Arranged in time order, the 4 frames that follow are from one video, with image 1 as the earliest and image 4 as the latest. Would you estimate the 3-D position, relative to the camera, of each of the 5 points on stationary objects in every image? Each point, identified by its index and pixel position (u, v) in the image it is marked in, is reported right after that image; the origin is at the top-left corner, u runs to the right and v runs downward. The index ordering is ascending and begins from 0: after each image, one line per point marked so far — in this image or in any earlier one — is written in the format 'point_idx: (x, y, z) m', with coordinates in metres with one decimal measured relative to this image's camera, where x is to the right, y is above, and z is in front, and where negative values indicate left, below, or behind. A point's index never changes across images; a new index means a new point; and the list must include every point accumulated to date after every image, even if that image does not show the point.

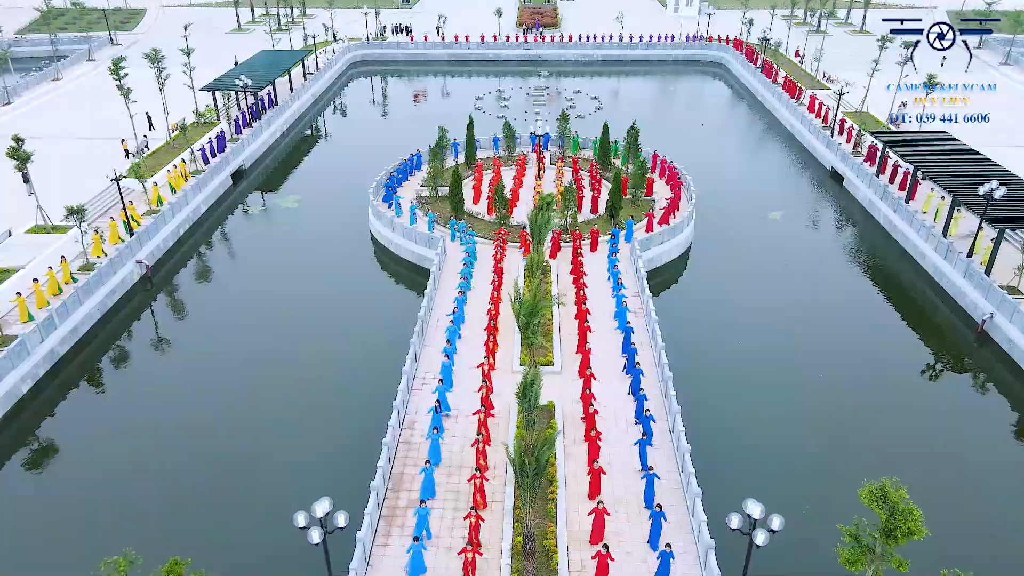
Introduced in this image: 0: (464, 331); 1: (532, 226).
0: (-1.2, -1.1, +18.8) m
1: (+0.6, +1.6, +19.5) m
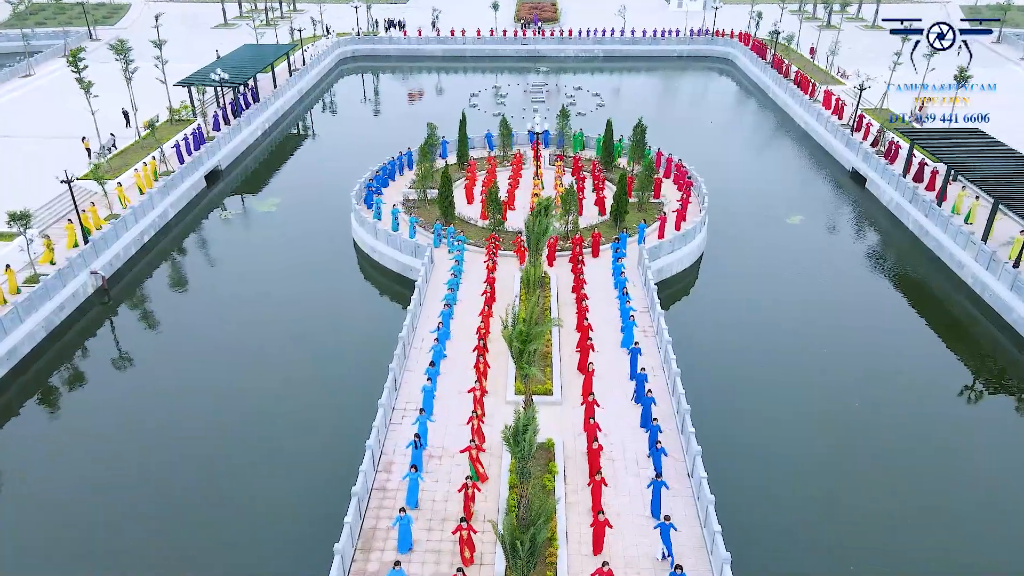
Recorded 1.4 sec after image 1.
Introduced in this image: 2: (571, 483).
0: (-1.4, -1.4, +16.7) m
1: (+0.4, +1.3, +17.4) m
2: (+1.0, -3.5, +13.1) m
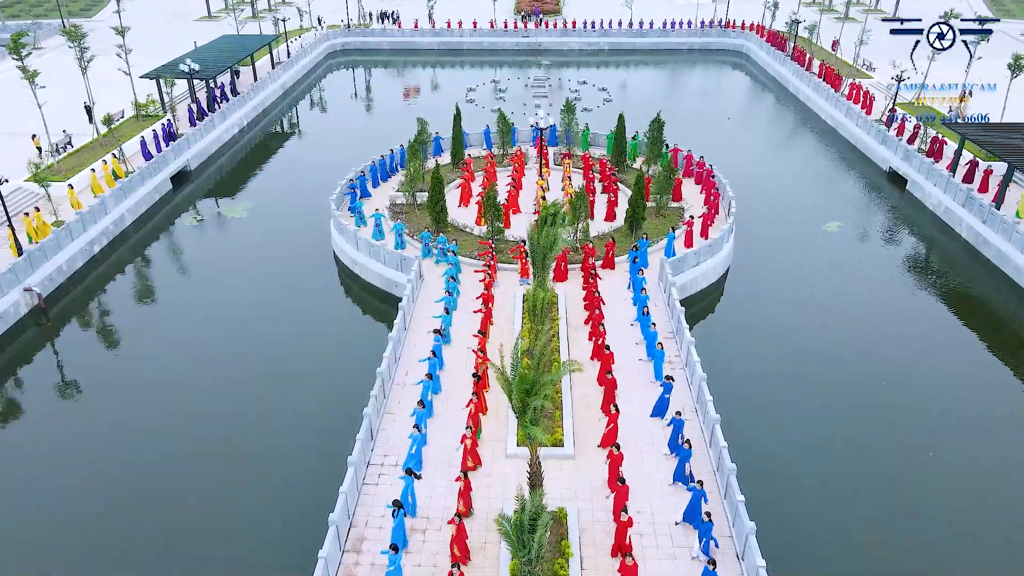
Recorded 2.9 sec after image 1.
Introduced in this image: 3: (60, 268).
0: (-1.3, -1.9, +13.9) m
1: (+0.4, +0.8, +14.6) m
2: (+1.1, -3.9, +10.4) m
3: (-11.7, +0.5, +19.3) m
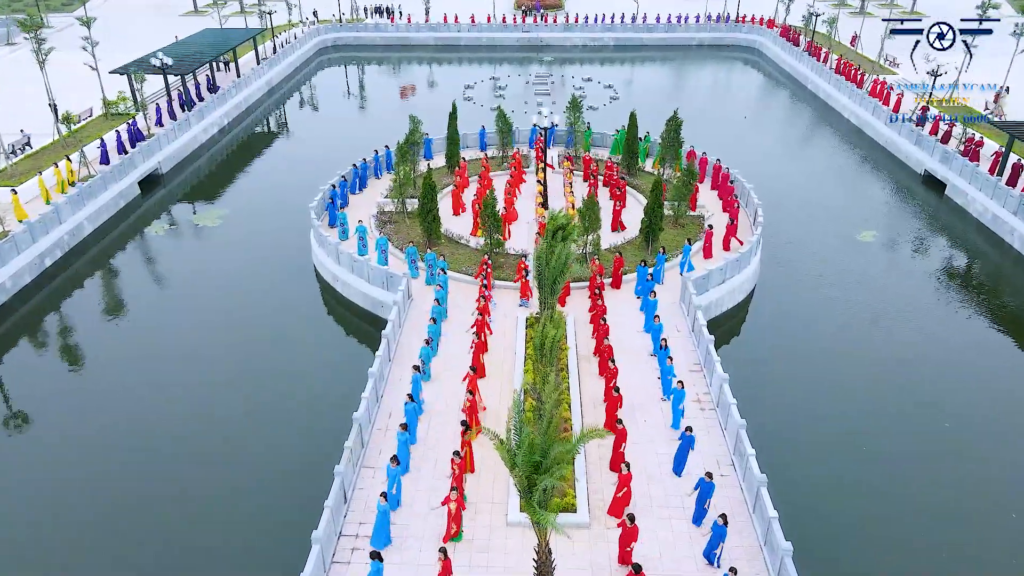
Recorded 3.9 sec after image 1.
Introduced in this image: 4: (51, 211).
0: (-1.3, -2.3, +11.8) m
1: (+0.5, +0.4, +12.5) m
2: (+1.1, -4.3, +8.3) m
3: (-11.7, +0.1, +17.2) m
4: (-11.7, +1.9, +18.9) m
